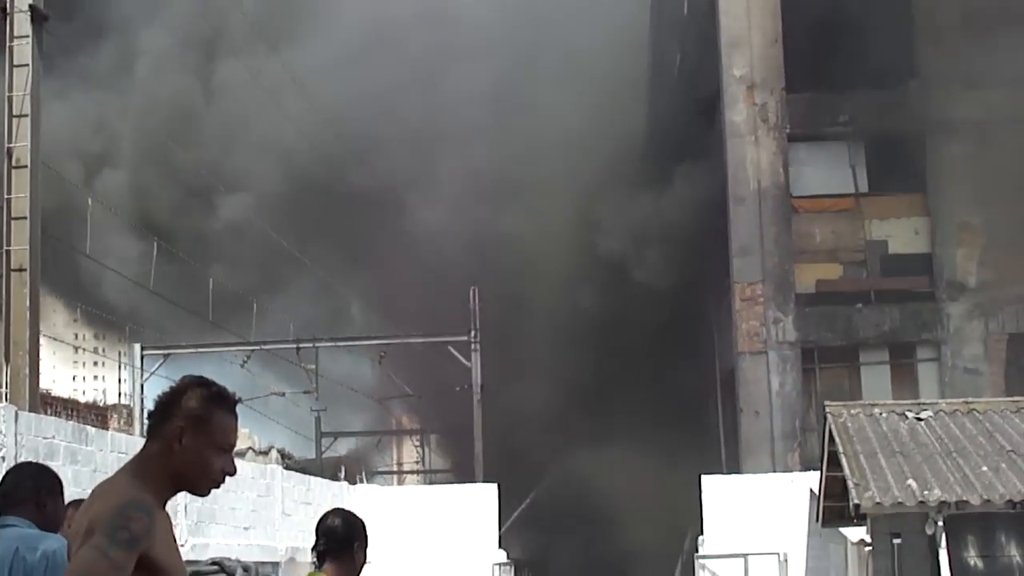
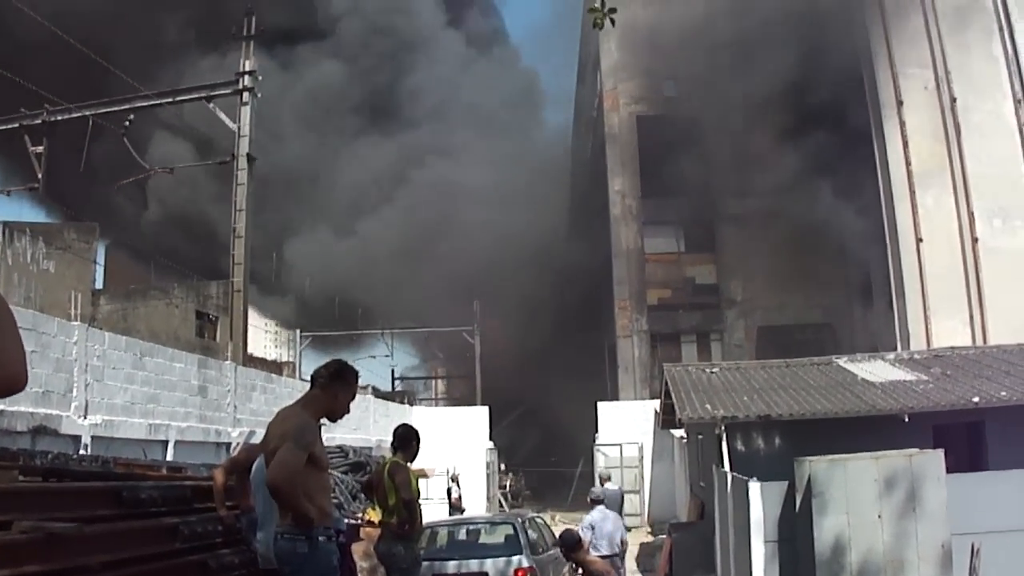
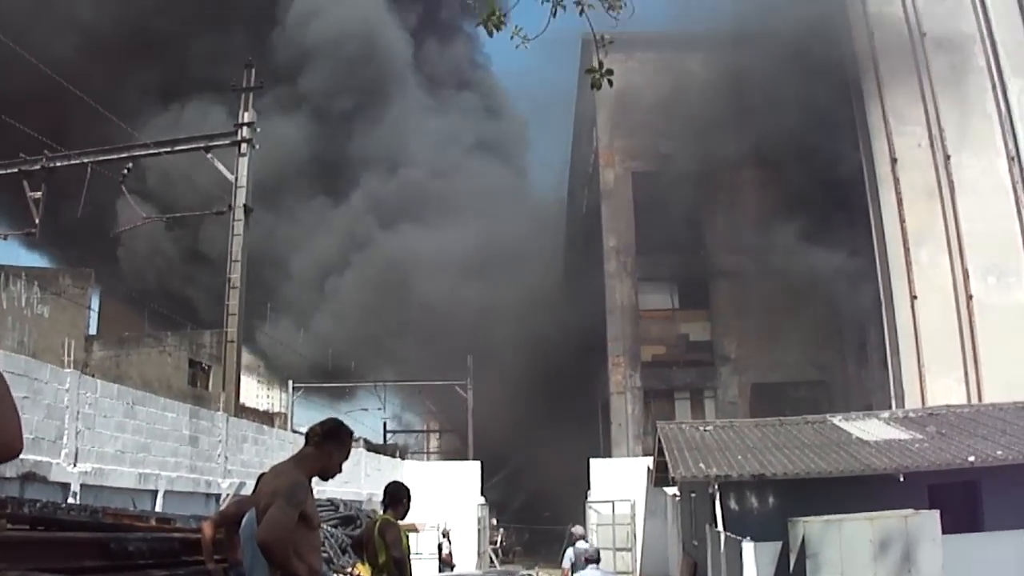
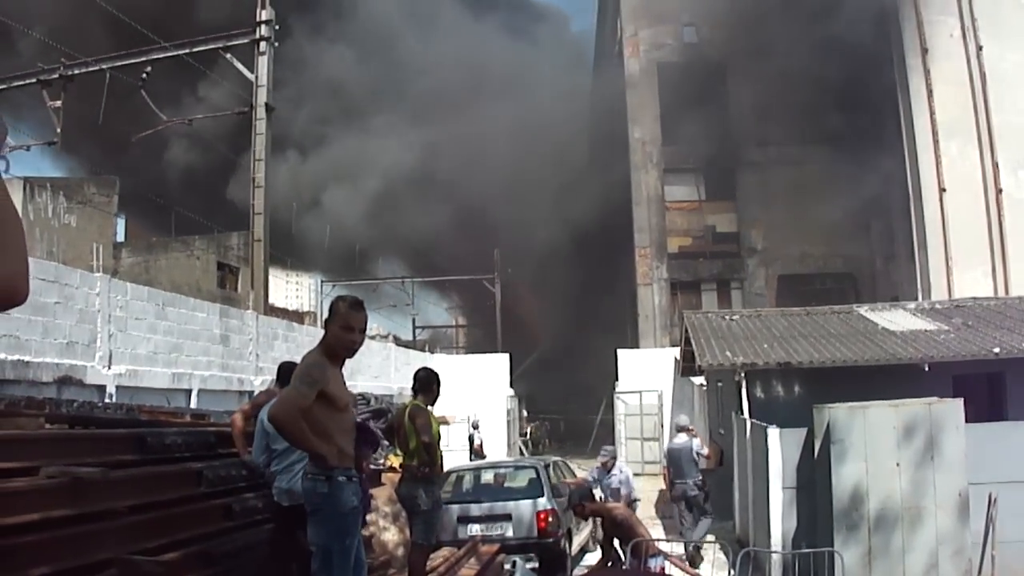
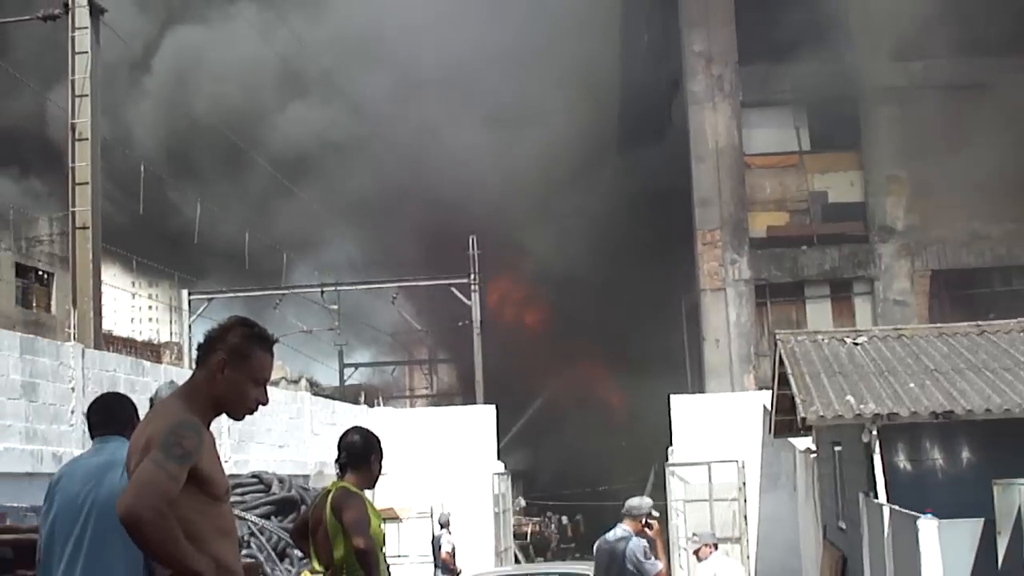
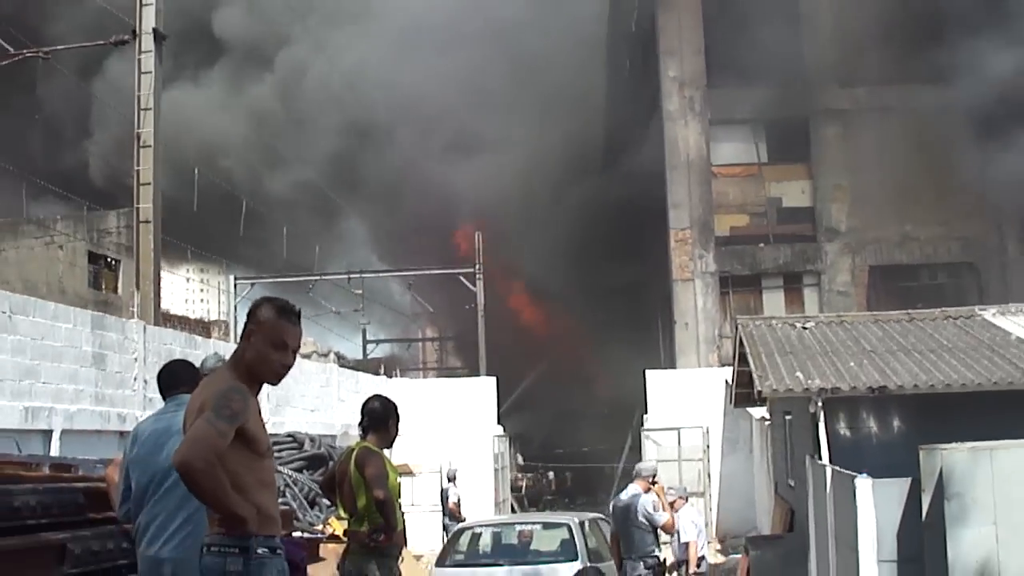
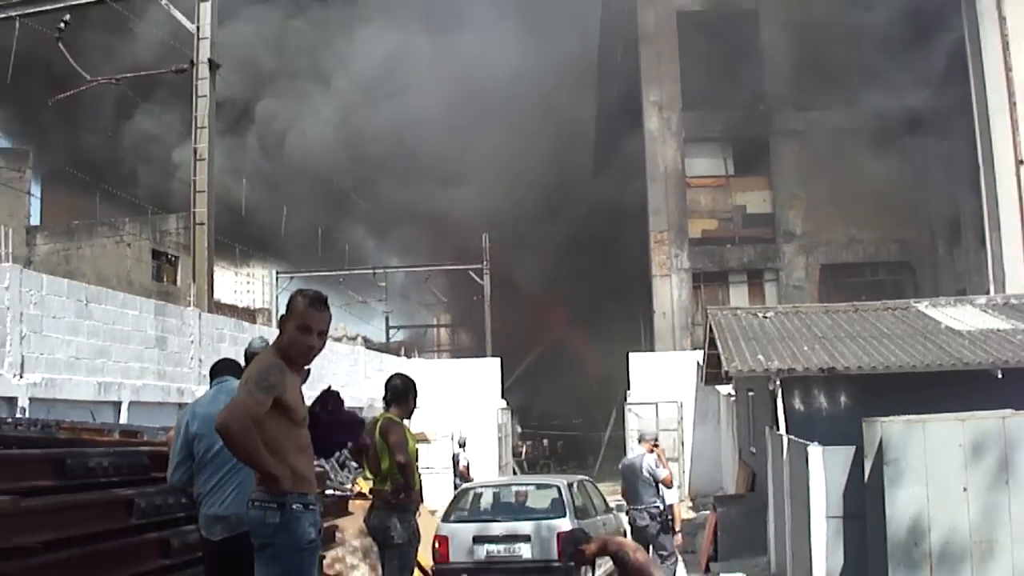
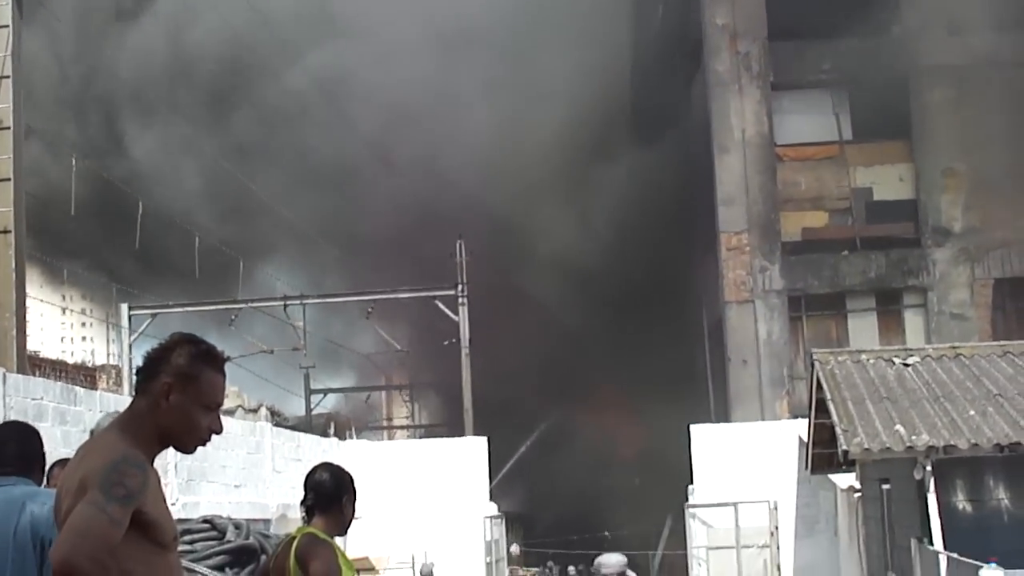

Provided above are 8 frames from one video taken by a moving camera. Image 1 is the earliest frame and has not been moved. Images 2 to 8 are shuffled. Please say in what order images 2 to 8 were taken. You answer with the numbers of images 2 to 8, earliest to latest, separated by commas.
8, 5, 6, 7, 4, 2, 3
